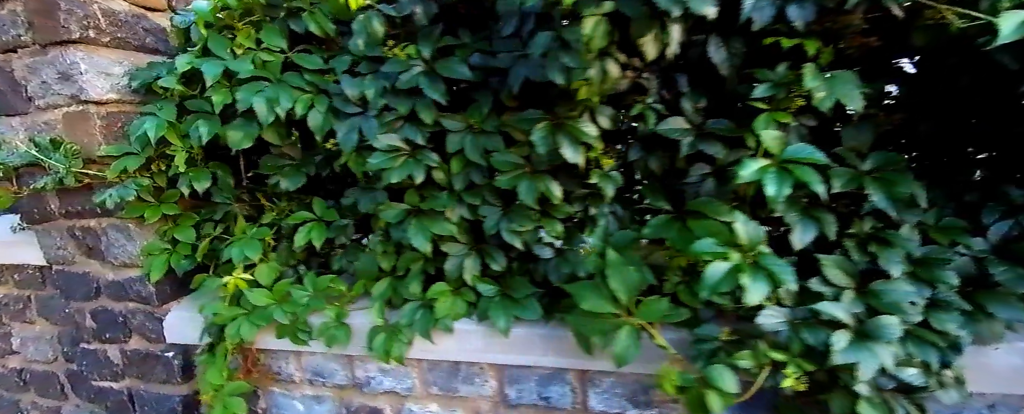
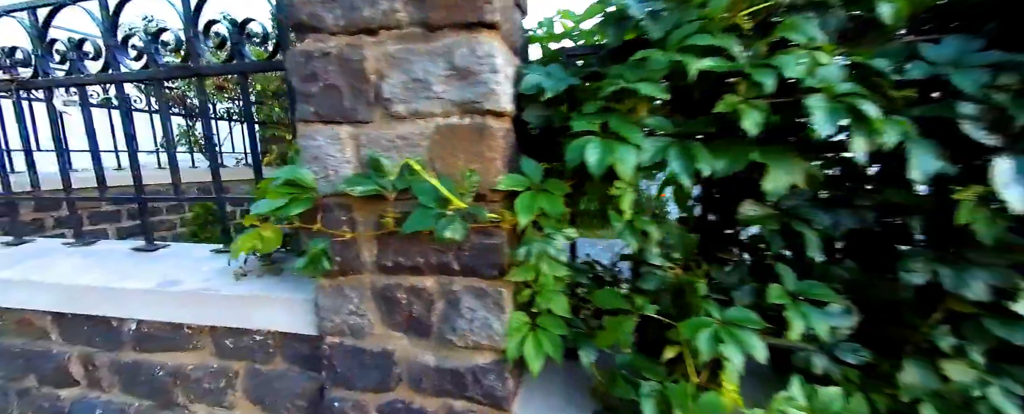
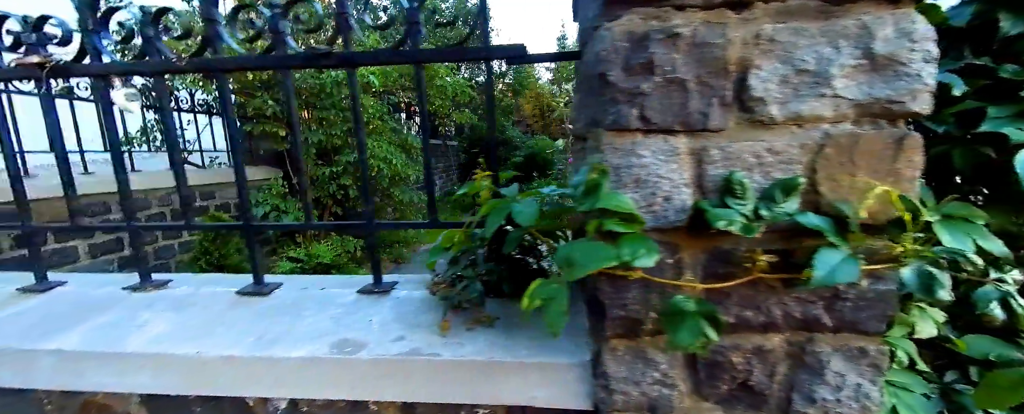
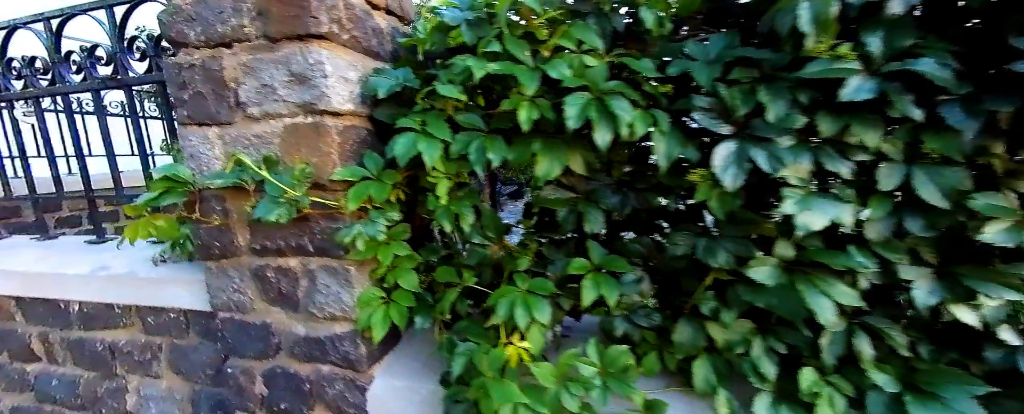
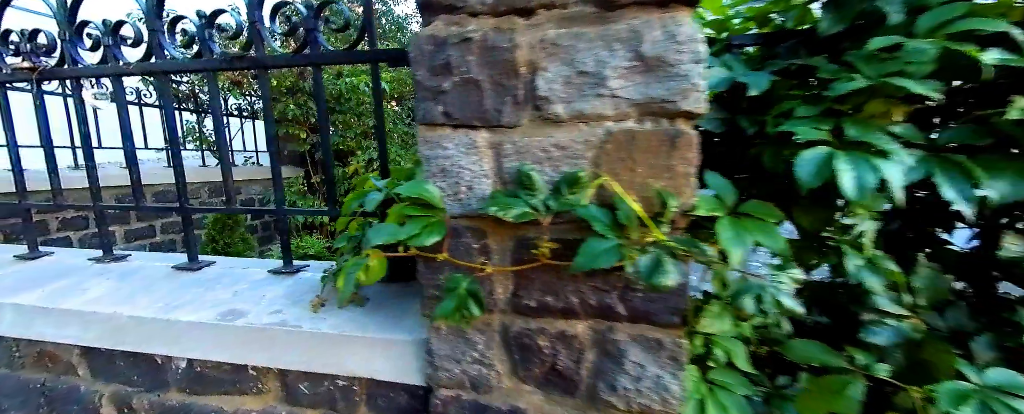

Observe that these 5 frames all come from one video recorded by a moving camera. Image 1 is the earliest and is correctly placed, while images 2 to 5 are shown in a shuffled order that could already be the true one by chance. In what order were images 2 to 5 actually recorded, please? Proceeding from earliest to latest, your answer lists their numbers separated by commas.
4, 2, 5, 3
